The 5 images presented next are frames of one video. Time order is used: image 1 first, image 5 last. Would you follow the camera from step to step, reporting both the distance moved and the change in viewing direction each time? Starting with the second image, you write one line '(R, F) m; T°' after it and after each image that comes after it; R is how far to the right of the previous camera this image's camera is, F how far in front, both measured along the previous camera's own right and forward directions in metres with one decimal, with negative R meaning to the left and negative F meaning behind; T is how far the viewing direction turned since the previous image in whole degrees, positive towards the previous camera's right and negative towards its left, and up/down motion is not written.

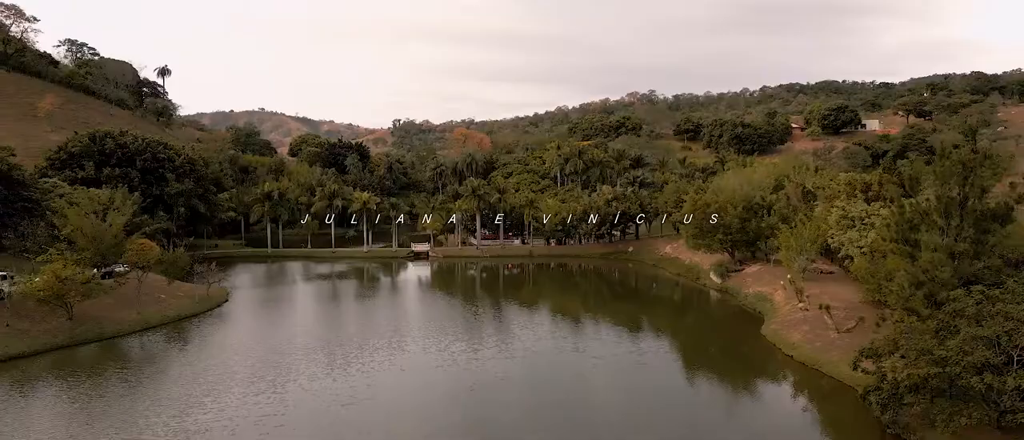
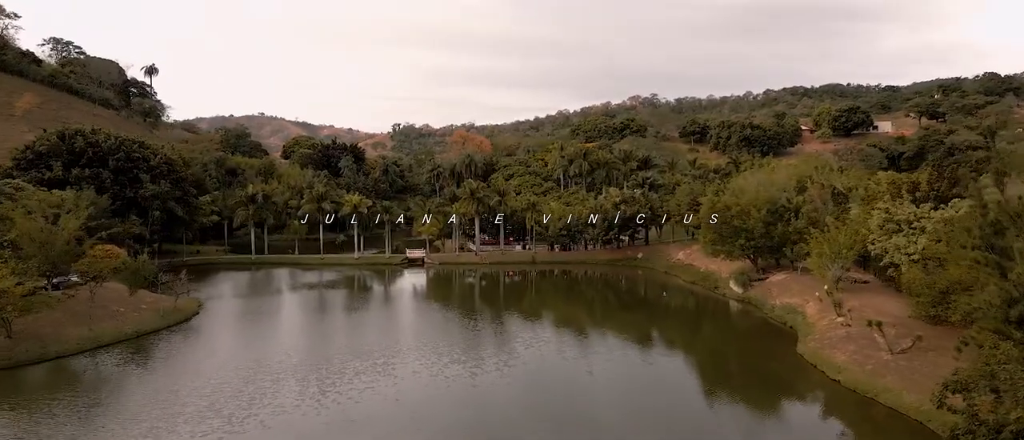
(-0.1, +5.3) m; 0°
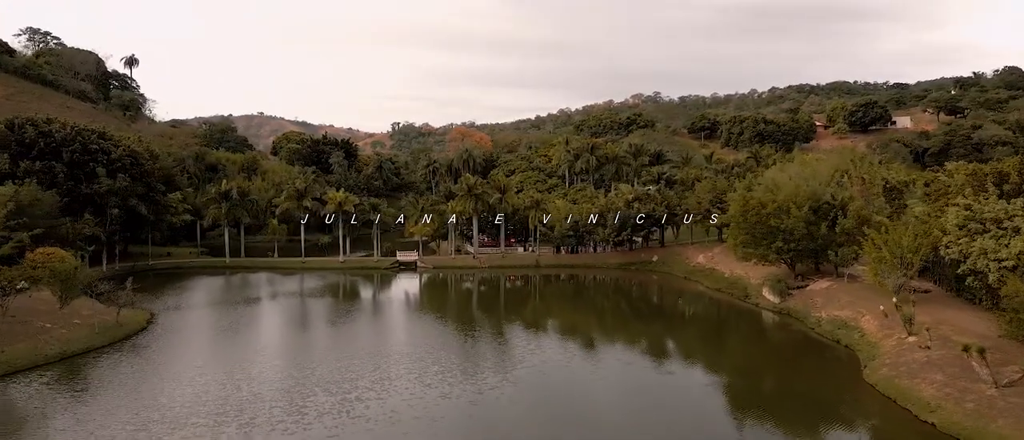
(-0.2, +7.2) m; 0°
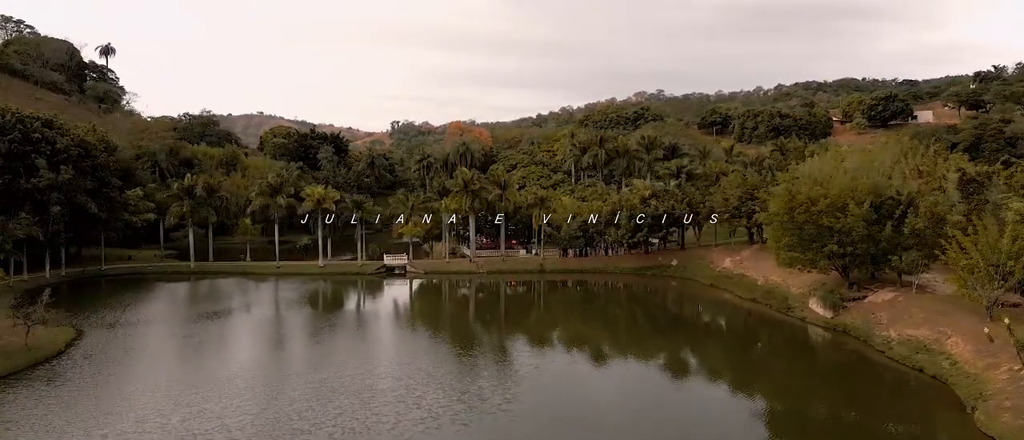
(-0.1, +7.7) m; 0°
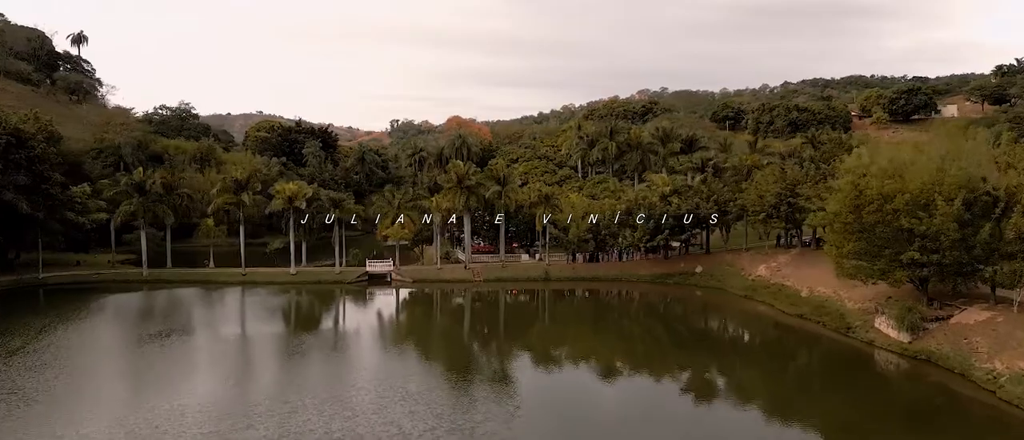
(-0.1, +7.8) m; 0°
